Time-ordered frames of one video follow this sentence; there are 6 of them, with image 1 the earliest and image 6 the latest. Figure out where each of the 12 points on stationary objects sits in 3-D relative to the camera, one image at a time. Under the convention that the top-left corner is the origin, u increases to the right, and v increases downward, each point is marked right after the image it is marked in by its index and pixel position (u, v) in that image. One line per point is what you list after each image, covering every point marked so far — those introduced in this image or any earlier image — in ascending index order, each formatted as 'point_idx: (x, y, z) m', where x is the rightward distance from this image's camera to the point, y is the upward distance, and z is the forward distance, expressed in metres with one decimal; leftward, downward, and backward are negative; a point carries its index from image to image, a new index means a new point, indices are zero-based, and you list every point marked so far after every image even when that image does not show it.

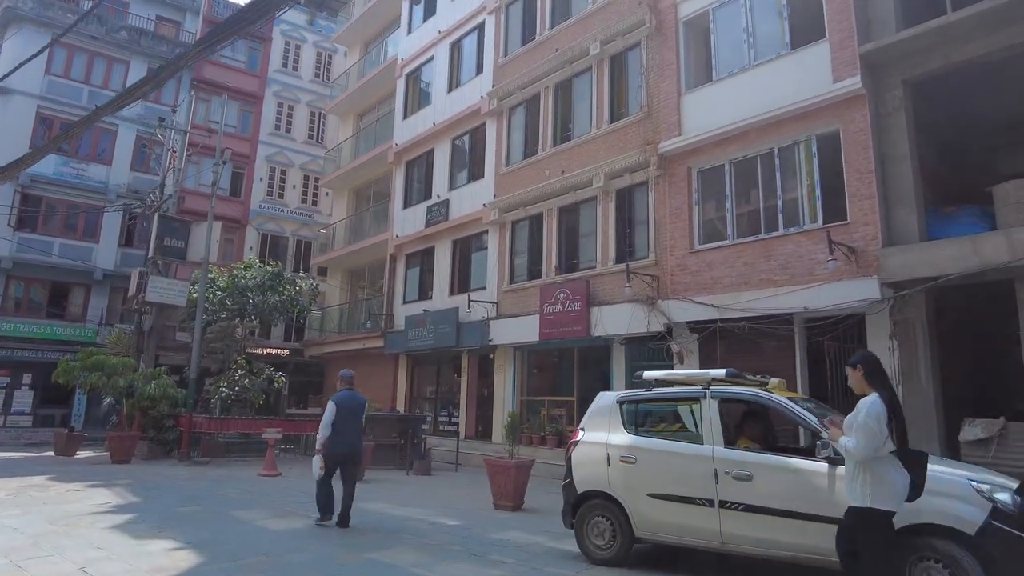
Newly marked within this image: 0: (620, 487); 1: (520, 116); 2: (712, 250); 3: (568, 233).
0: (+1.1, -2.0, +6.5) m
1: (+0.2, +4.7, +17.6) m
2: (+3.9, +0.7, +12.7) m
3: (+1.4, +1.4, +15.8) m
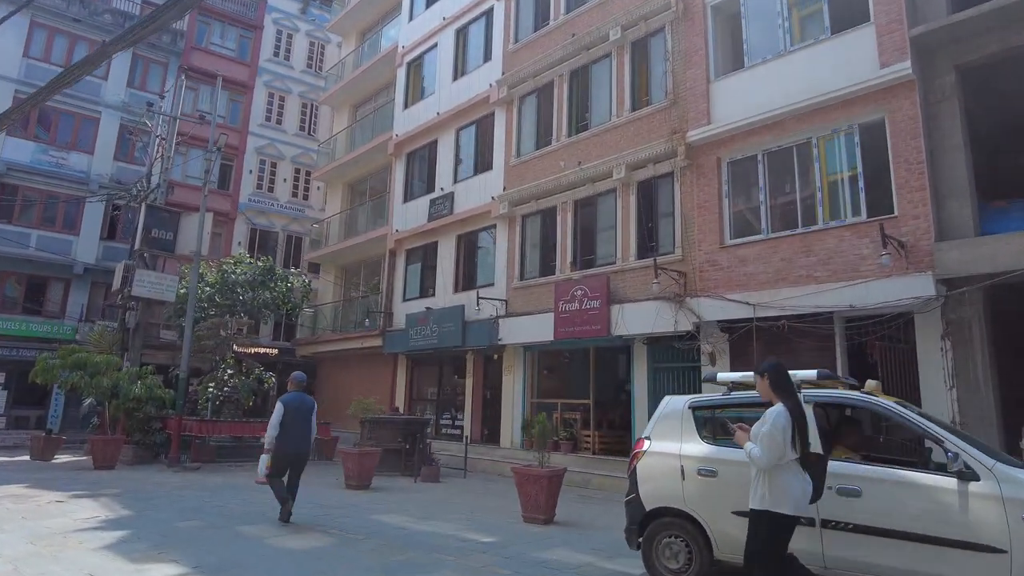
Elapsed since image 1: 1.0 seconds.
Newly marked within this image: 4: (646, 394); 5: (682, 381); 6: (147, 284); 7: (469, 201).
0: (+1.7, -1.9, +5.7) m
1: (+0.5, +4.8, +16.8) m
2: (+4.3, +0.8, +12.0) m
3: (+1.7, +1.4, +15.0) m
4: (+2.8, -2.2, +13.4) m
5: (+3.4, -1.9, +13.1) m
6: (-10.1, +0.1, +17.7) m
7: (-1.2, +2.4, +18.1) m
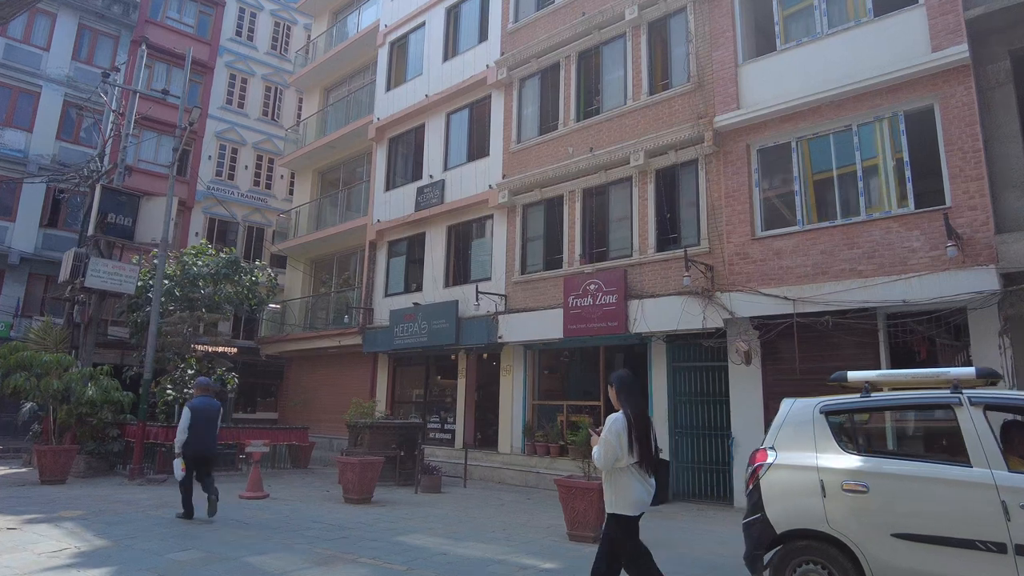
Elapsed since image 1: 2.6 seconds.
0: (+2.5, -1.8, +4.8) m
1: (+0.5, +4.9, +15.8) m
2: (+4.7, +0.9, +11.3) m
3: (+1.8, +1.6, +14.1) m
4: (+3.0, -2.1, +12.6) m
5: (+3.7, -1.8, +12.3) m
6: (-10.2, +0.3, +15.9) m
7: (-1.3, +2.6, +17.0) m
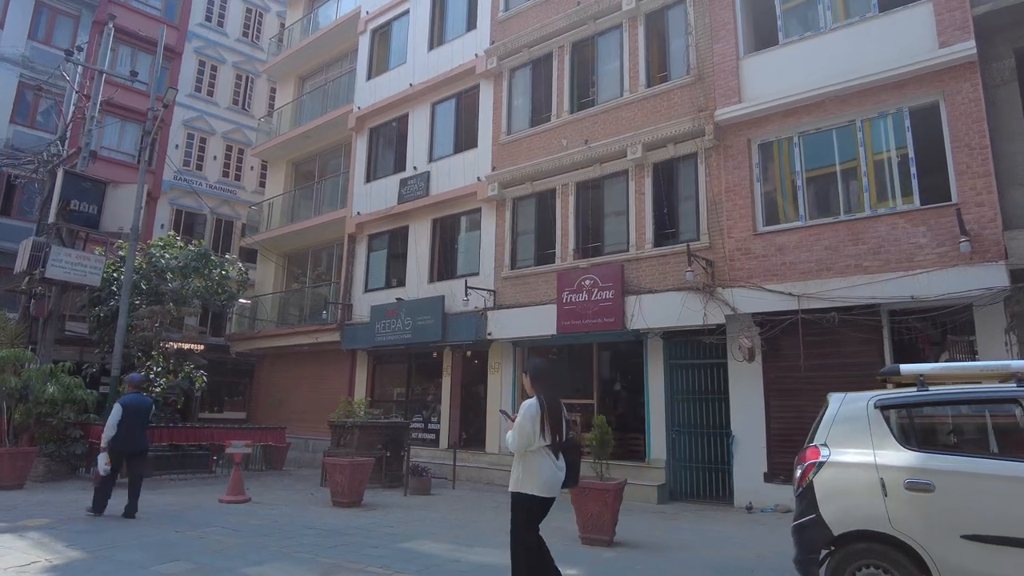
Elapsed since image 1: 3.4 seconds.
0: (+2.8, -1.7, +4.5) m
1: (+0.3, +5.1, +15.4) m
2: (+4.7, +1.0, +11.2) m
3: (+1.7, +1.6, +13.8) m
4: (+2.9, -2.0, +12.3) m
5: (+3.6, -1.7, +12.1) m
6: (-10.4, +0.5, +14.9) m
7: (-1.6, +2.7, +16.5) m
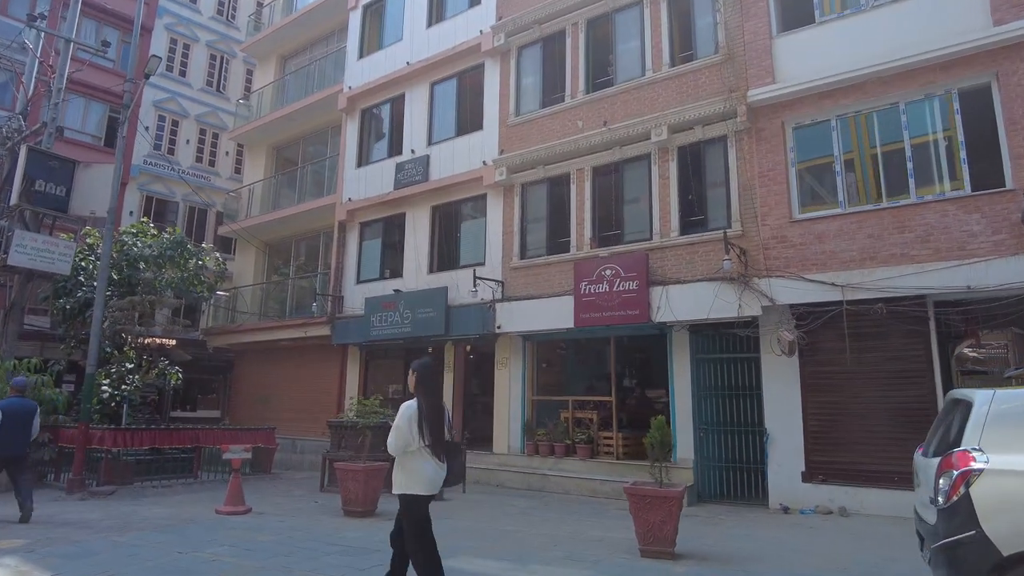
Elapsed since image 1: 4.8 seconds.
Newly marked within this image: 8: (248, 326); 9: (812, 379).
0: (+3.6, -1.6, +3.9) m
1: (+0.5, +5.3, +14.5) m
2: (+5.1, +1.1, +10.6) m
3: (+1.9, +1.8, +13.0) m
4: (+3.2, -1.9, +11.7) m
5: (+3.9, -1.6, +11.4) m
6: (-10.2, +0.8, +13.5) m
7: (-1.5, +2.9, +15.5) m
8: (-7.9, -1.1, +19.3) m
9: (+5.0, -1.5, +10.6) m
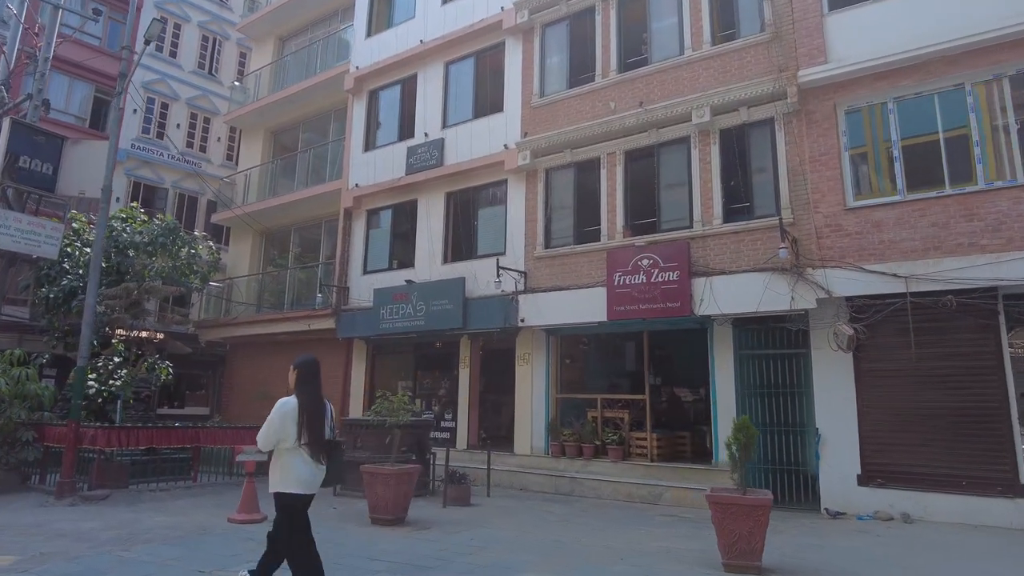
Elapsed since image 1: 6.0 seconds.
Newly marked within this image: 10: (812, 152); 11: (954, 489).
0: (+4.4, -1.4, +3.2) m
1: (+1.0, +5.4, +13.8) m
2: (+5.7, +1.3, +9.9) m
3: (+2.5, +2.0, +12.3) m
4: (+3.8, -1.7, +11.0) m
5: (+4.5, -1.4, +10.8) m
6: (-9.7, +1.1, +12.4) m
7: (-1.0, +3.1, +14.7) m
8: (-7.6, -0.9, +18.3) m
9: (+5.5, -1.4, +9.9) m
10: (+4.9, +2.2, +10.5) m
11: (+6.3, -2.9, +9.2) m
